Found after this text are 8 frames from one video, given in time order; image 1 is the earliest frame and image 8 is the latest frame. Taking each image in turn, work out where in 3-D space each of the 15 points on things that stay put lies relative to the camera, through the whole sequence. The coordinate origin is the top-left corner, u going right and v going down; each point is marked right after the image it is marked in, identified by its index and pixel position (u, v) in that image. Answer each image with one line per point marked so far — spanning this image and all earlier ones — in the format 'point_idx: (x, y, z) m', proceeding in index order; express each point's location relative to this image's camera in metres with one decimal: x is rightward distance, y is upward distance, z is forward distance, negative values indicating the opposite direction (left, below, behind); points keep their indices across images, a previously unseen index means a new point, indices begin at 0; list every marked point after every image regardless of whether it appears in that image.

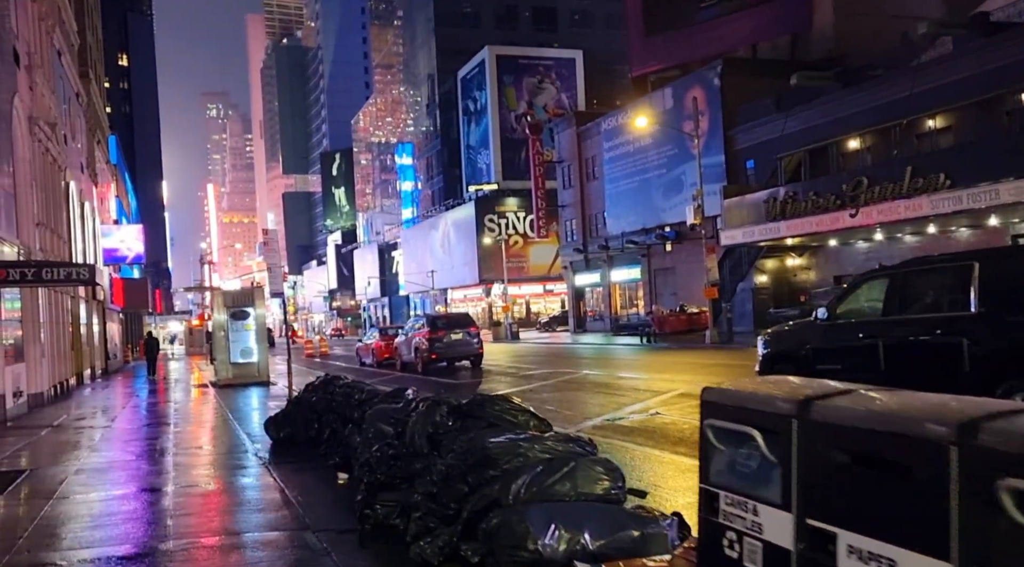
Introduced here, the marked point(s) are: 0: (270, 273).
0: (-5.1, +0.3, +19.2) m
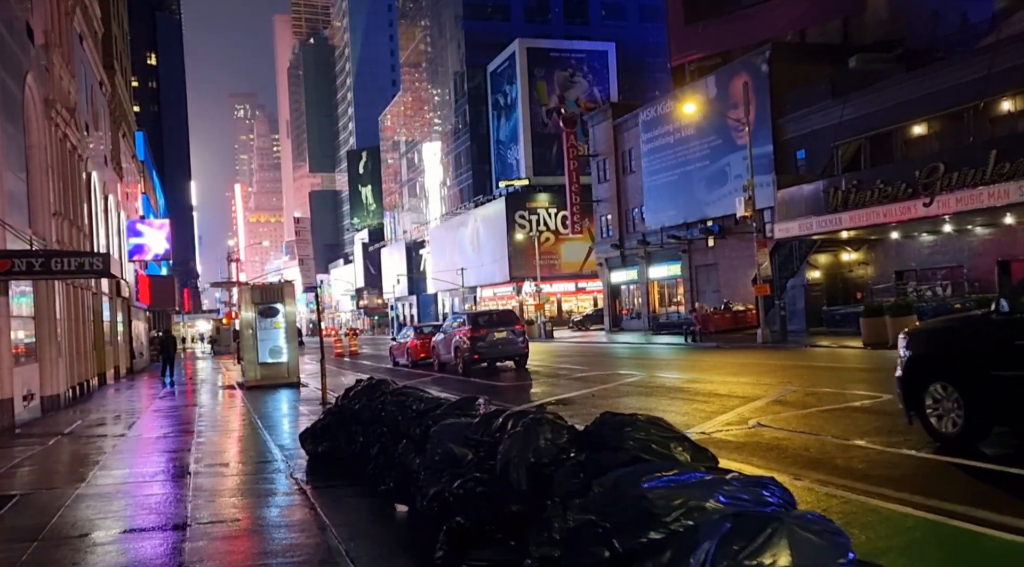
0: (-4.1, +0.4, +17.7) m
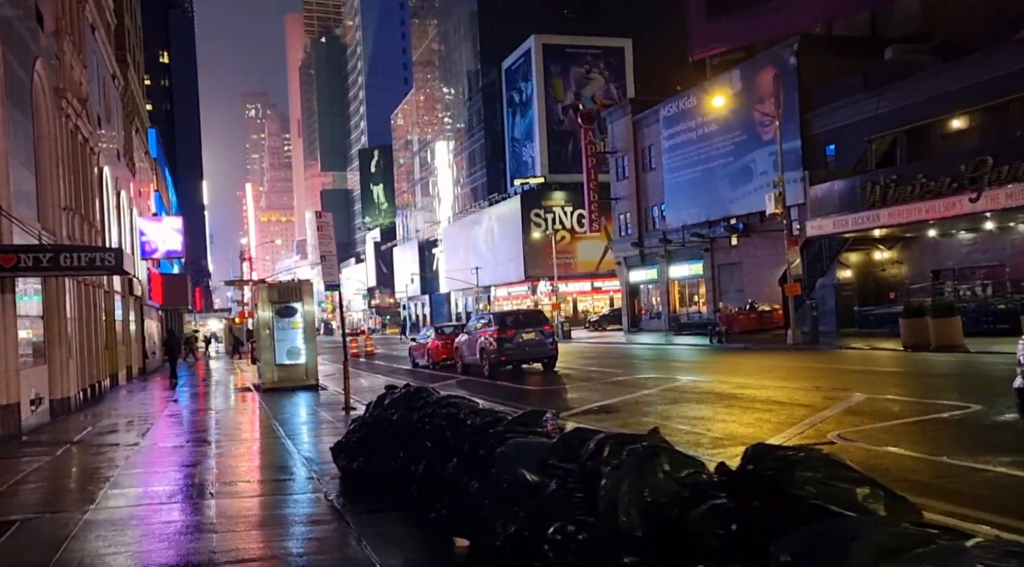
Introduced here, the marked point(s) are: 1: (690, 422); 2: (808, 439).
0: (-3.4, +0.4, +16.8) m
1: (+2.3, -1.7, +11.3) m
2: (+2.9, -1.5, +8.9) m
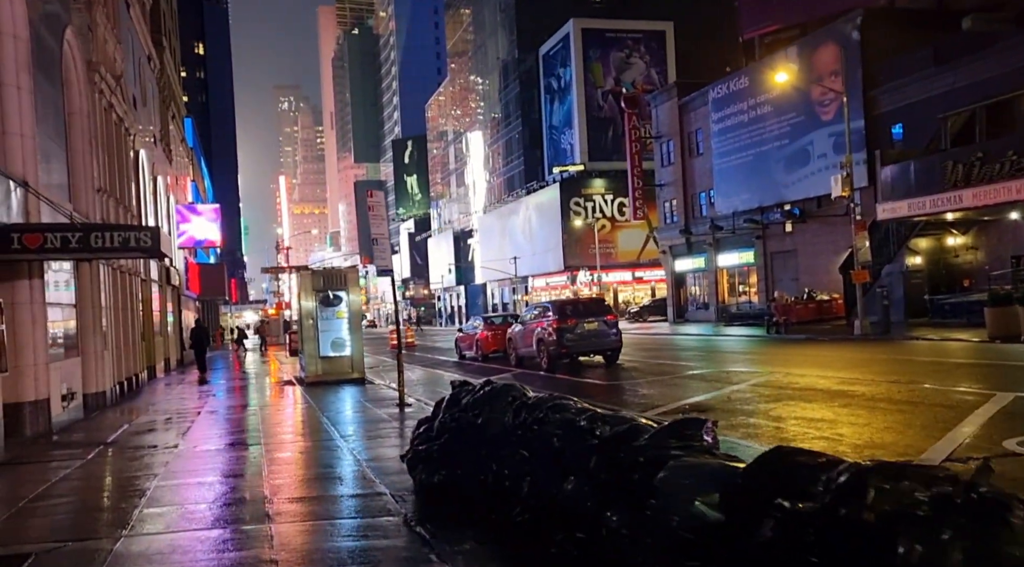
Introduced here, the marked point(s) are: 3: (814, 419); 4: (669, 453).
0: (-2.3, +0.7, +15.4) m
1: (+3.3, -1.5, +9.8) m
2: (+3.8, -1.3, +7.4) m
3: (+3.4, -1.5, +10.0) m
4: (+0.8, -0.9, +4.6) m
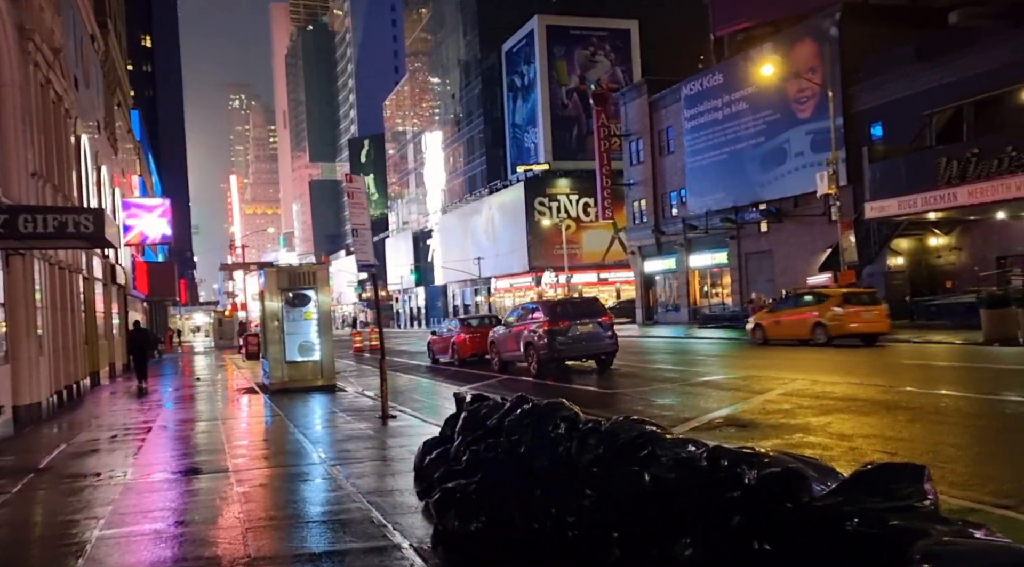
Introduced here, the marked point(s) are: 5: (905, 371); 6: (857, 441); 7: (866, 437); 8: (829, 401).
0: (-2.4, +0.7, +13.7) m
1: (+3.5, -1.5, +8.3) m
2: (+4.1, -1.3, +6.0) m
3: (+3.6, -1.5, +8.6) m
4: (+1.3, -0.8, +3.1) m
5: (+8.0, -1.8, +18.6) m
6: (+3.3, -1.5, +8.6) m
7: (+3.4, -1.5, +8.7) m
8: (+3.9, -1.5, +11.3) m
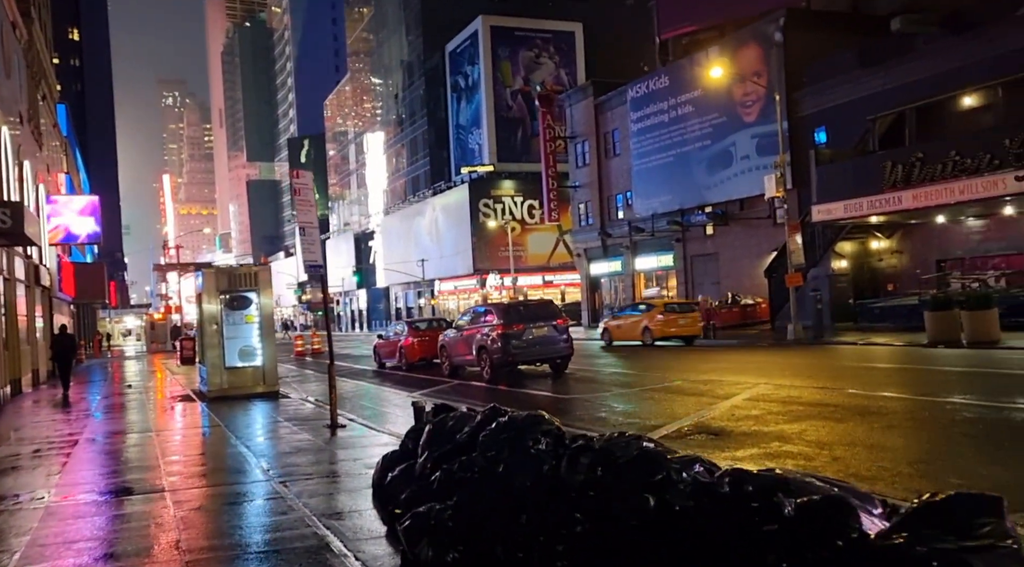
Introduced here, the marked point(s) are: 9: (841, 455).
0: (-3.0, +0.7, +13.0) m
1: (+3.2, -1.5, +8.0) m
2: (+3.9, -1.3, +5.7) m
3: (+3.3, -1.5, +8.3) m
4: (+1.3, -0.8, +2.6) m
5: (+7.1, -1.9, +18.5) m
6: (+3.0, -1.5, +8.3) m
7: (+3.1, -1.5, +8.4) m
8: (+3.4, -1.5, +11.0) m
9: (+2.9, -1.5, +8.0) m
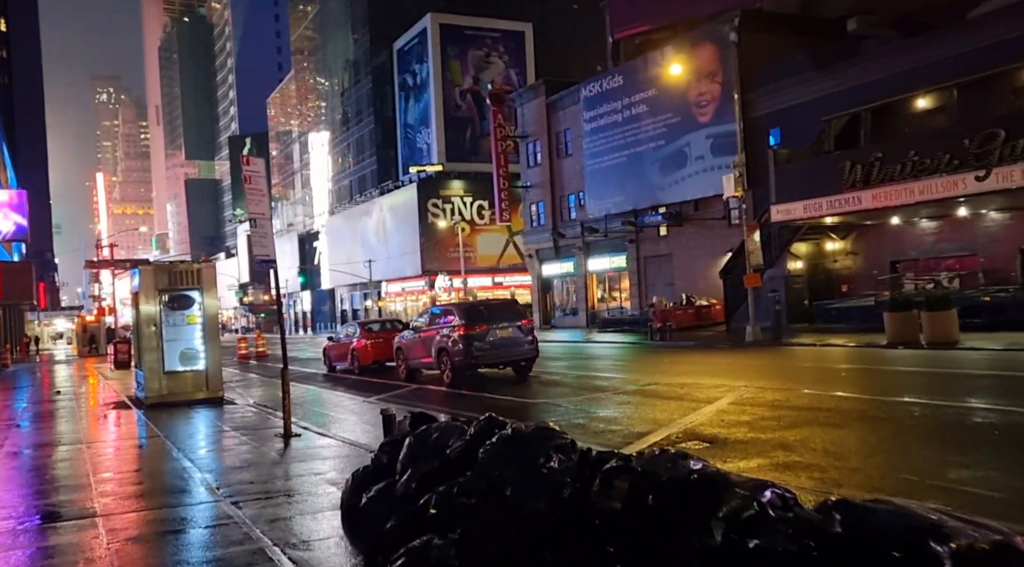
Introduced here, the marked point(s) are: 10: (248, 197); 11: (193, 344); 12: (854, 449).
0: (-3.4, +0.7, +11.9) m
1: (+3.1, -1.5, +7.3) m
2: (+4.0, -1.3, +5.1) m
3: (+3.1, -1.4, +7.6) m
4: (+1.5, -0.7, +1.9) m
5: (+6.3, -1.9, +18.1) m
6: (+2.8, -1.5, +7.6) m
7: (+2.9, -1.4, +7.7) m
8: (+3.1, -1.5, +10.4) m
9: (+2.8, -1.5, +7.3) m
10: (-3.5, +1.1, +11.9) m
11: (-6.2, -1.2, +17.6) m
12: (+3.0, -1.4, +8.0) m
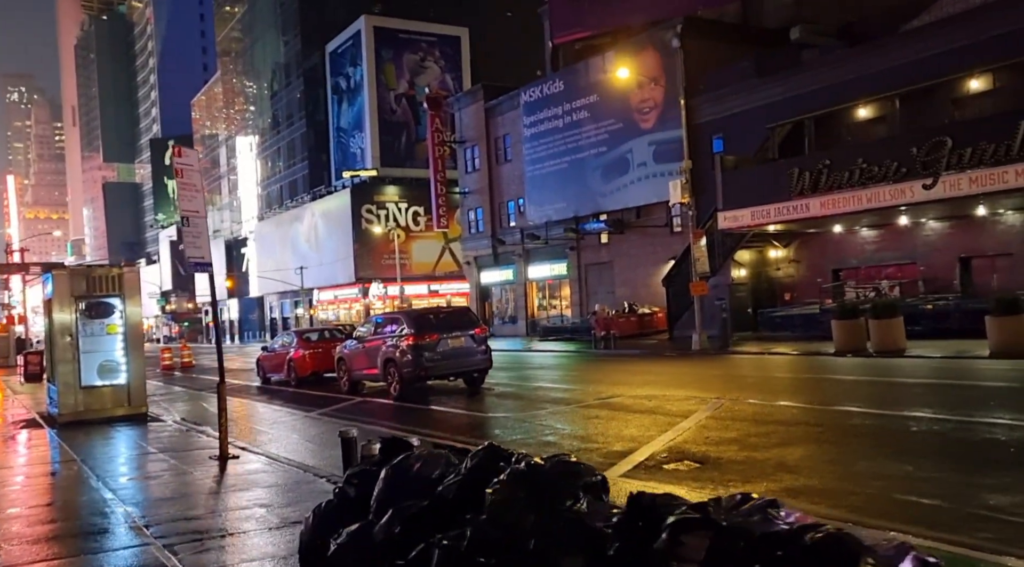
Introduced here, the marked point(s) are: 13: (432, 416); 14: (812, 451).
0: (-3.9, +0.7, +10.7) m
1: (+2.9, -1.5, +6.6) m
2: (+4.0, -1.3, +4.4) m
3: (+3.0, -1.5, +6.9) m
4: (+1.8, -0.7, +1.0) m
5: (+5.3, -2.0, +17.6) m
6: (+2.7, -1.5, +6.9) m
7: (+2.8, -1.5, +7.0) m
8: (+2.8, -1.5, +9.7) m
9: (+2.6, -1.5, +6.6) m
10: (-3.9, +1.1, +10.7) m
11: (-7.1, -1.3, +16.2) m
12: (+2.8, -1.5, +7.2) m
13: (-1.3, -2.1, +14.3) m
14: (+2.8, -1.5, +8.1) m
